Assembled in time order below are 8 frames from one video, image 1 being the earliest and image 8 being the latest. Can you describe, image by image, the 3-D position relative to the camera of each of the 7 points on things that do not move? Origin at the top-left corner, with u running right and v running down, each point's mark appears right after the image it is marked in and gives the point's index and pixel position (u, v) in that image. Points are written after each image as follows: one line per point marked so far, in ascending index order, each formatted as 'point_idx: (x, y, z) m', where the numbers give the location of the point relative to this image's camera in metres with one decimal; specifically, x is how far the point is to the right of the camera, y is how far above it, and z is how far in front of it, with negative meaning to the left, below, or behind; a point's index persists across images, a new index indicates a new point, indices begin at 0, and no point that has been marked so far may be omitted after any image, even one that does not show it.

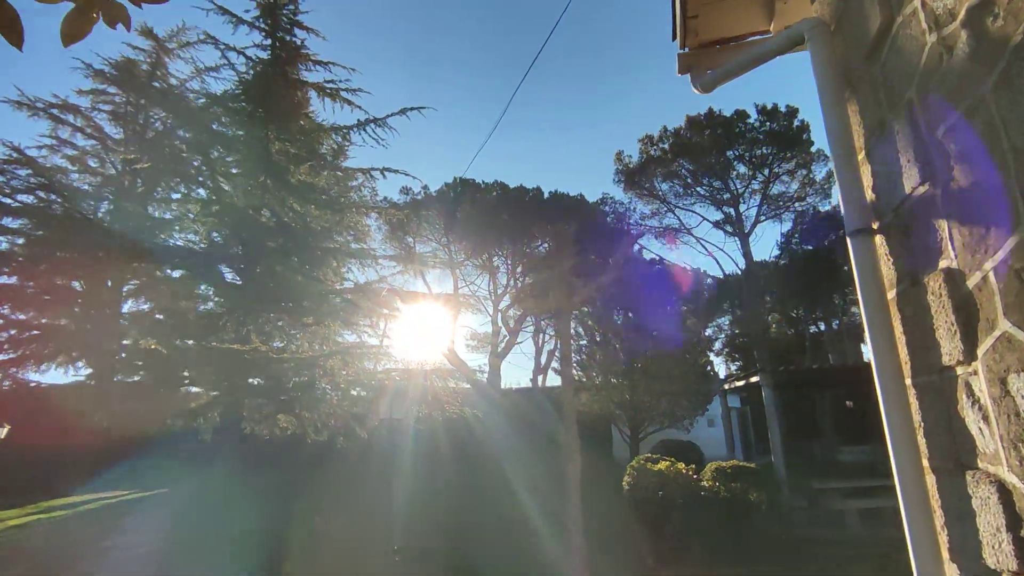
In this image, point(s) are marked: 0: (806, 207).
0: (+9.9, +2.7, +19.8) m
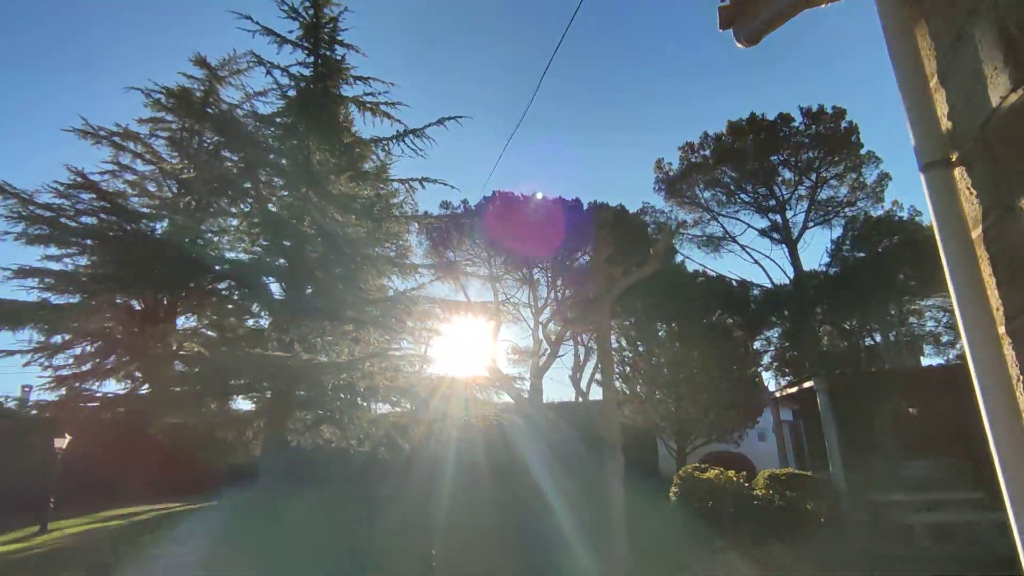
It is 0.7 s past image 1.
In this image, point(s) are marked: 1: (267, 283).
0: (+11.2, +2.5, +19.0) m
1: (-4.1, 0.0, +9.9) m
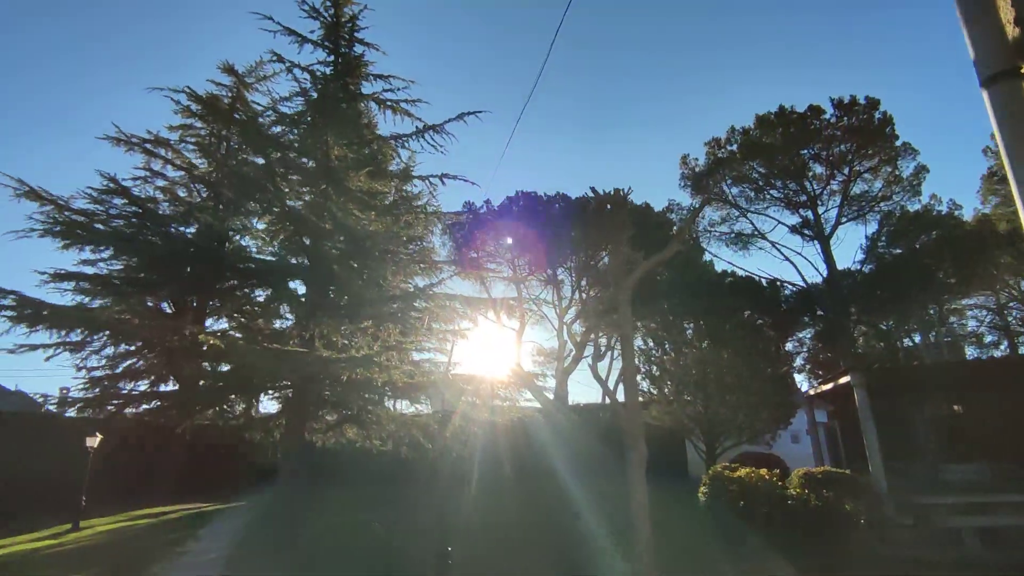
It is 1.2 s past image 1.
0: (+12.0, +2.6, +18.4) m
1: (-3.8, +0.1, +9.9) m
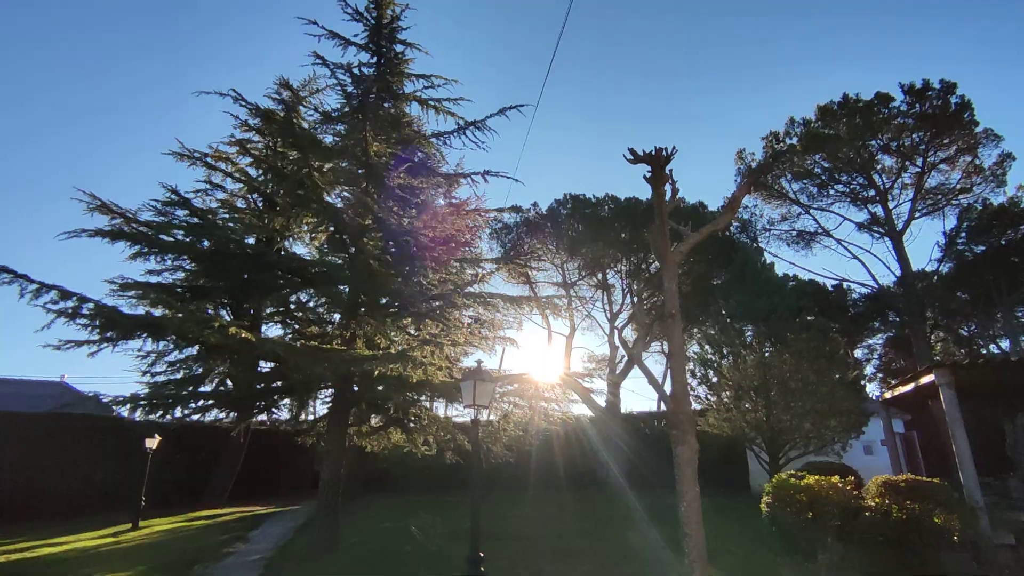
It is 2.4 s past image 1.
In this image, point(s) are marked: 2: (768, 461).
0: (+13.4, +2.6, +16.9) m
1: (-3.0, +0.1, +9.9) m
2: (+6.1, -4.1, +13.9) m
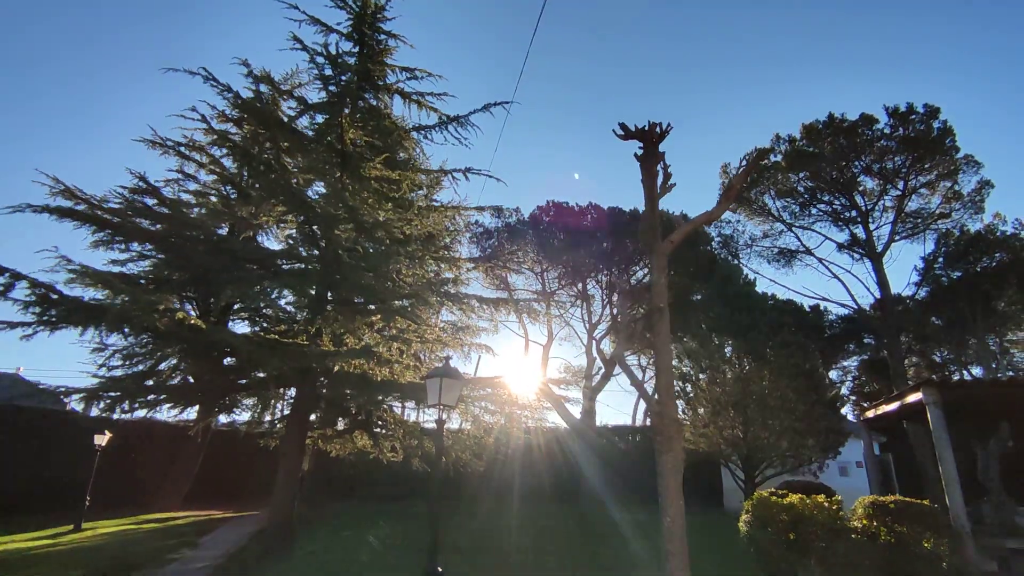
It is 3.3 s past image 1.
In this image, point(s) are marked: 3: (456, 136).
0: (+12.8, +1.9, +17.1) m
1: (-3.4, +0.2, +9.4) m
2: (+5.4, -4.5, +13.6) m
3: (-1.0, +2.7, +10.7) m
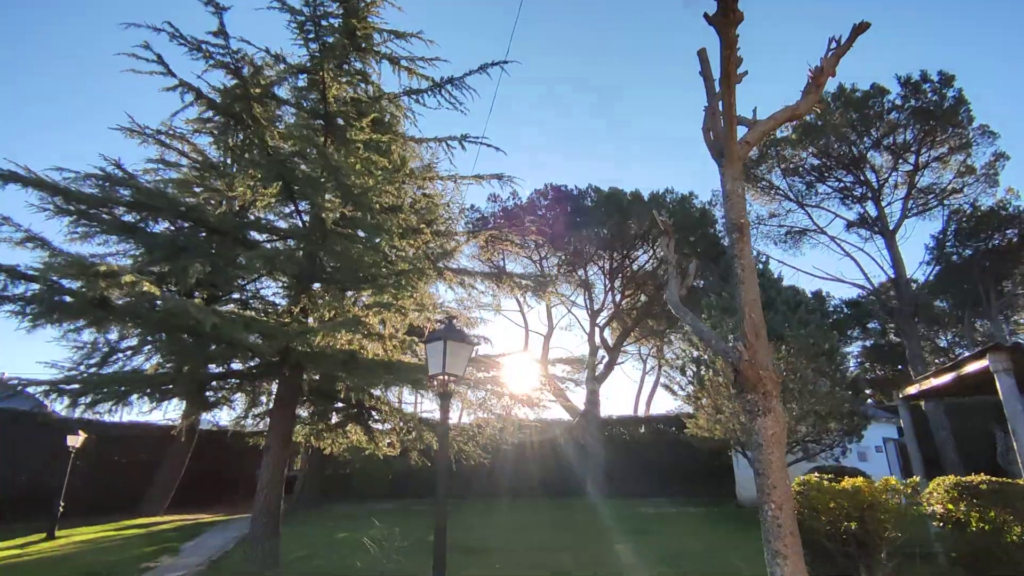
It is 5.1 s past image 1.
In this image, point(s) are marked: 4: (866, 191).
0: (+12.8, +2.5, +16.4) m
1: (-3.3, +0.5, +8.6) m
2: (+5.5, -4.0, +13.0) m
3: (-1.0, +3.1, +9.9) m
4: (+10.2, +2.8, +16.9) m
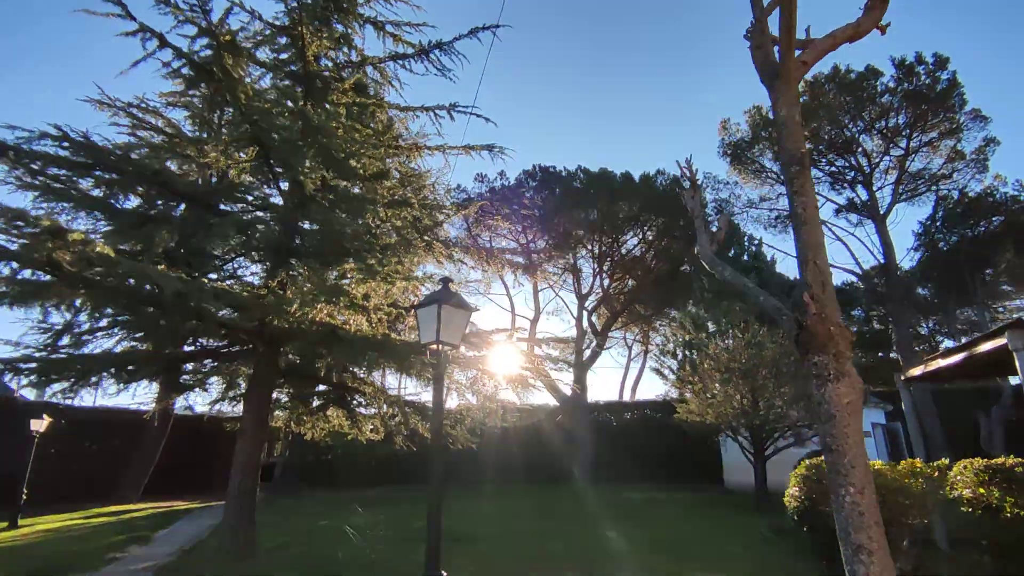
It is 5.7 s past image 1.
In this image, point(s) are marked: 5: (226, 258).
0: (+12.4, +2.9, +16.3) m
1: (-3.5, +0.8, +8.1) m
2: (+5.2, -3.6, +12.8) m
3: (-1.2, +3.4, +9.5) m
4: (+9.9, +3.3, +16.7) m
5: (-3.7, +0.4, +7.5) m
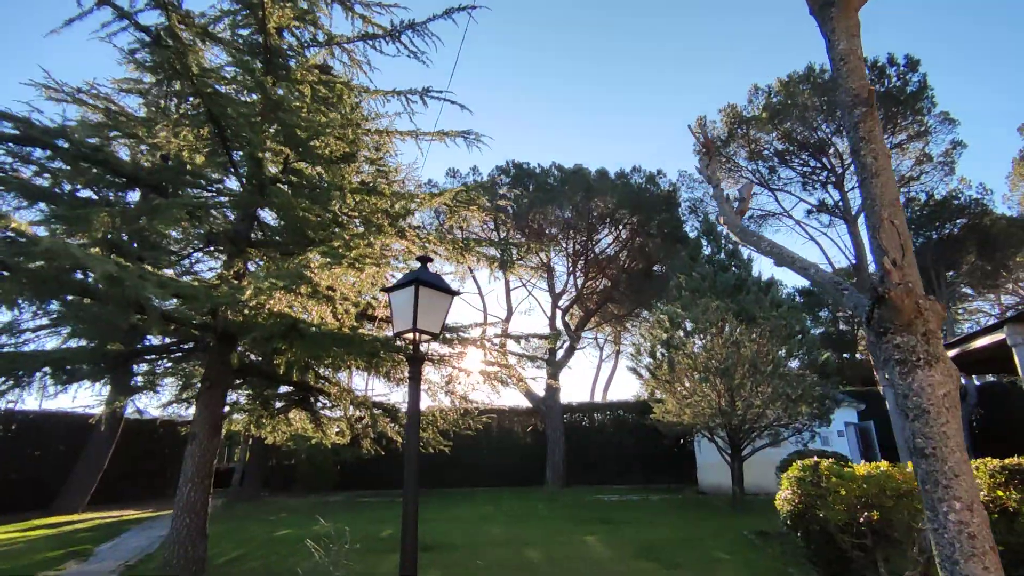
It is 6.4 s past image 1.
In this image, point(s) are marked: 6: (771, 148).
0: (+11.7, +2.9, +16.6) m
1: (-3.8, +0.9, +7.5) m
2: (+4.7, -3.6, +12.6) m
3: (-1.5, +3.5, +9.0) m
4: (+9.1, +3.3, +16.8) m
5: (-4.0, +0.5, +6.9) m
6: (+7.6, +4.2, +17.0) m
